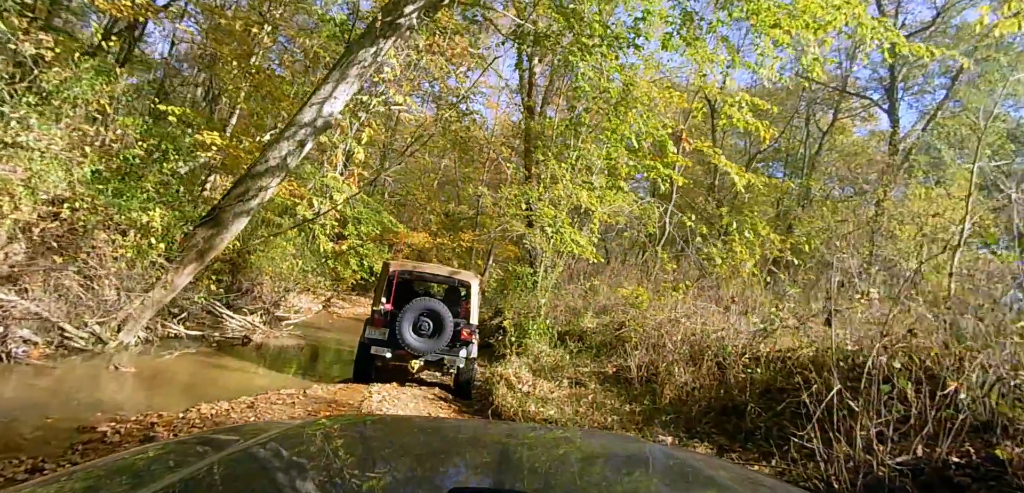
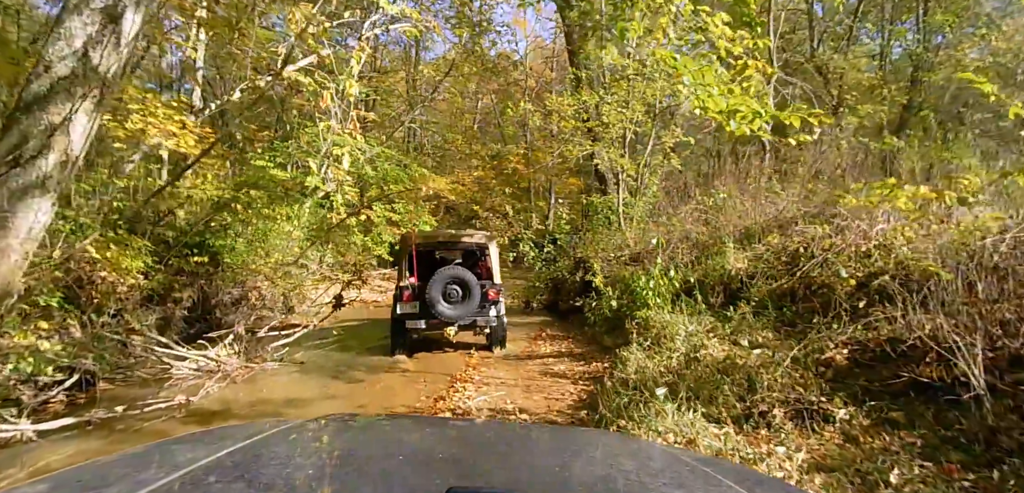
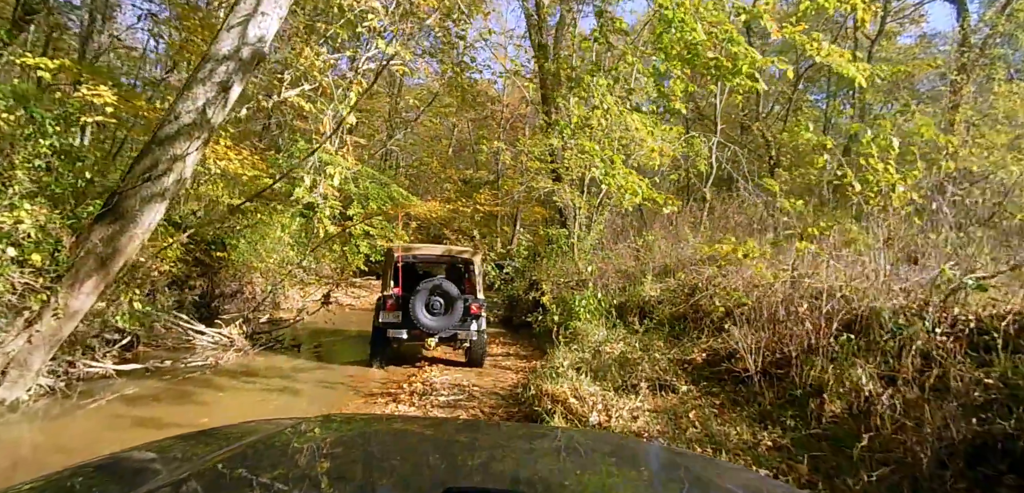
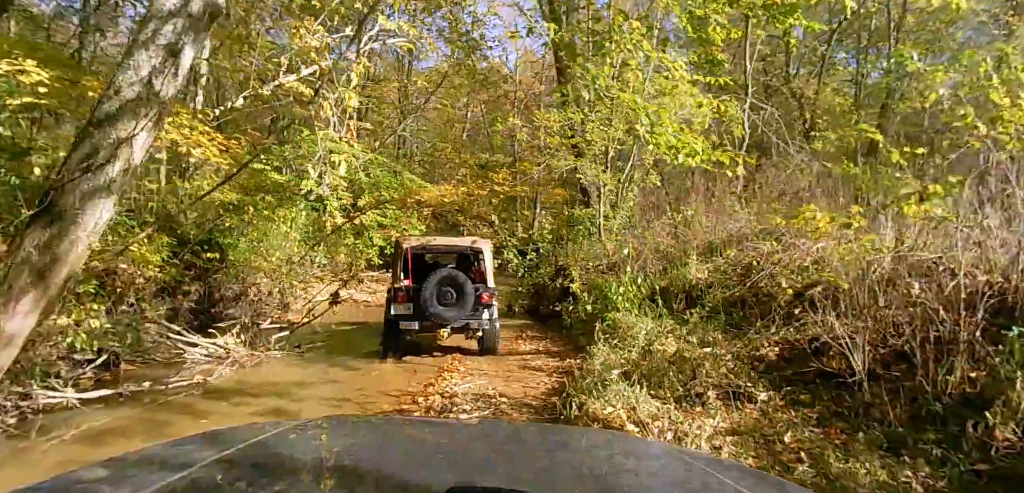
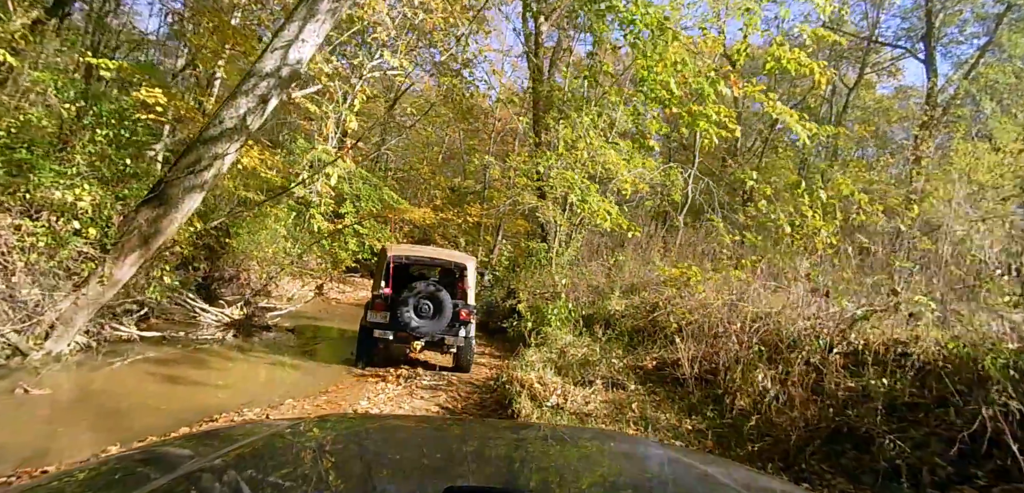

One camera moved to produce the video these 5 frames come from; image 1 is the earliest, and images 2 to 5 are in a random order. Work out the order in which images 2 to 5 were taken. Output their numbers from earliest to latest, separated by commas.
5, 3, 4, 2
